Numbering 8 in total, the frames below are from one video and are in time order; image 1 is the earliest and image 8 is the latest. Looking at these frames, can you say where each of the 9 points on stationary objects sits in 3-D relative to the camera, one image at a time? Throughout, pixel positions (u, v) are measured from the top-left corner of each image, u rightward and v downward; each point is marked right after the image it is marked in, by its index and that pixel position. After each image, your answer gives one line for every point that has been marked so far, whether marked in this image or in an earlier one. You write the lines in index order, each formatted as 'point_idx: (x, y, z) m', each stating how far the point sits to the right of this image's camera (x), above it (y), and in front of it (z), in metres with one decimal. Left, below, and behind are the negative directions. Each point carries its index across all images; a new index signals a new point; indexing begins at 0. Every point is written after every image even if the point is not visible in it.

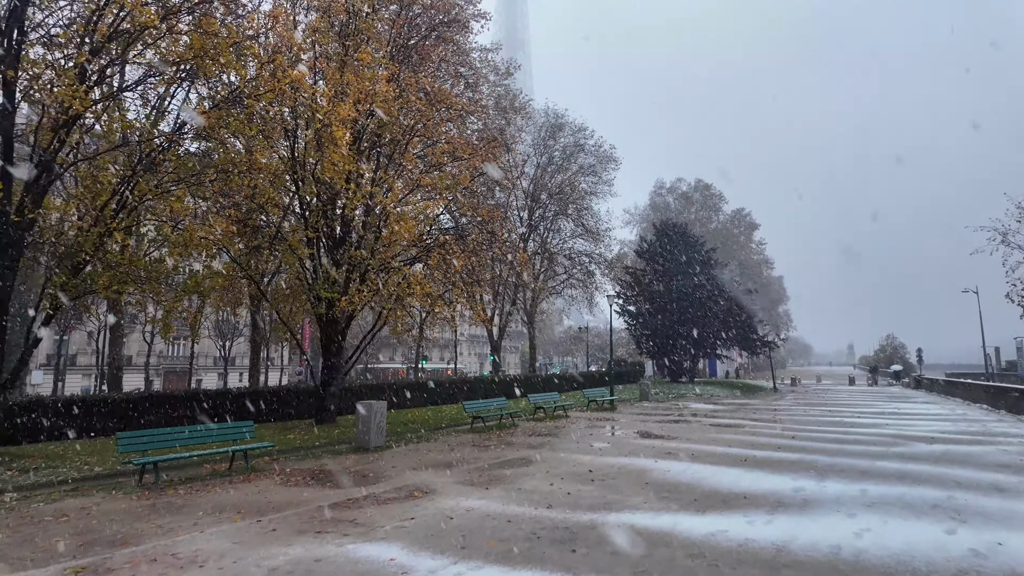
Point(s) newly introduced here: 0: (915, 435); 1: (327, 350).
0: (+9.8, -3.6, +14.3) m
1: (-4.8, -1.7, +14.9) m
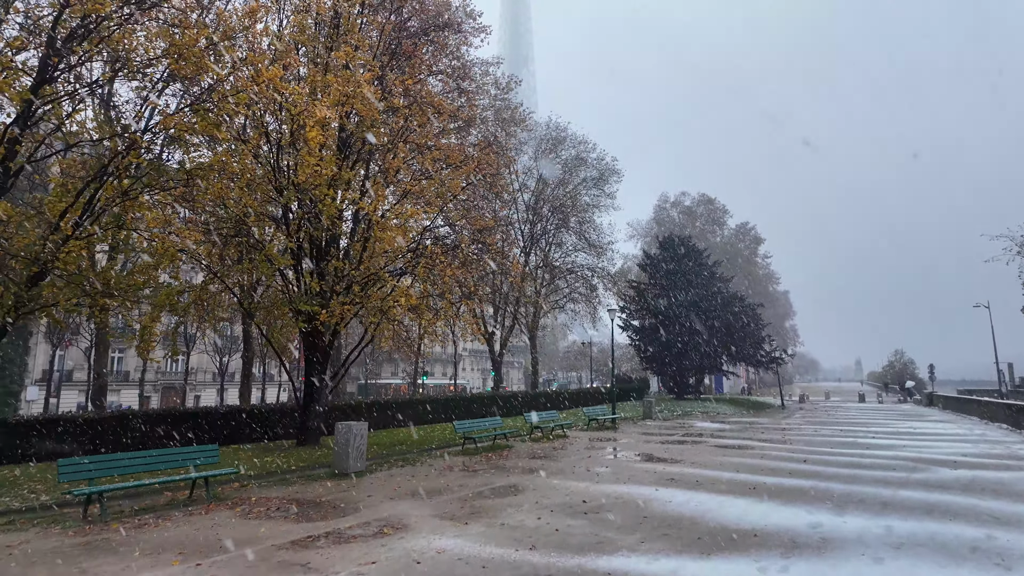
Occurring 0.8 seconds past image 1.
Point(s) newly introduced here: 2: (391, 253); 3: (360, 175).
0: (+9.7, -3.9, +13.4) m
1: (-4.9, -2.0, +14.2) m
2: (-2.9, +0.9, +14.0) m
3: (-4.1, +2.9, +14.8) m
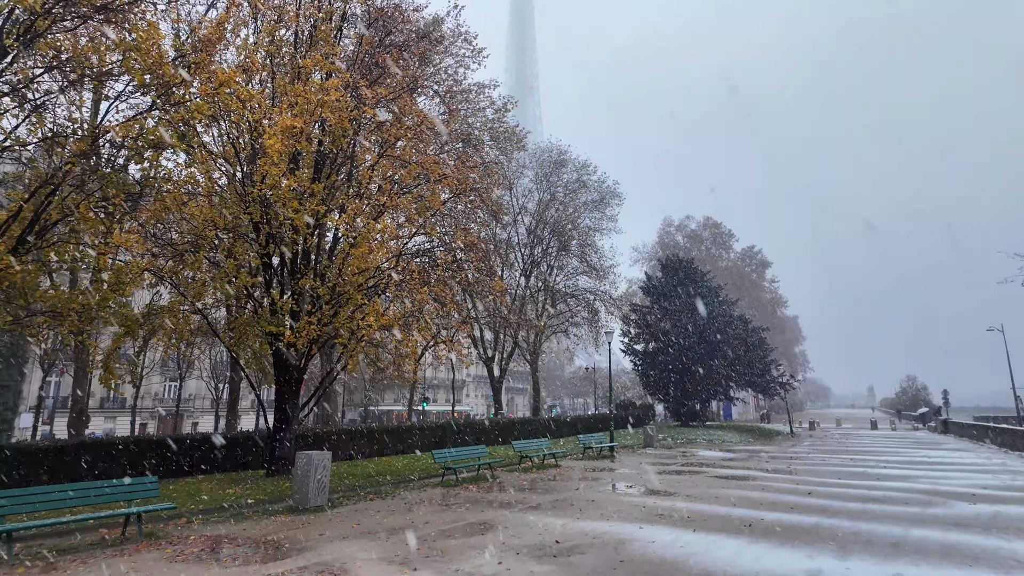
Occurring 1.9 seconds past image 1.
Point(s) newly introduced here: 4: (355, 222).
0: (+9.3, -4.3, +12.4) m
1: (-5.3, -2.4, +13.4) m
2: (-3.3, +0.4, +13.3) m
3: (-4.5, +2.4, +14.3) m
4: (-3.9, +1.5, +13.0) m
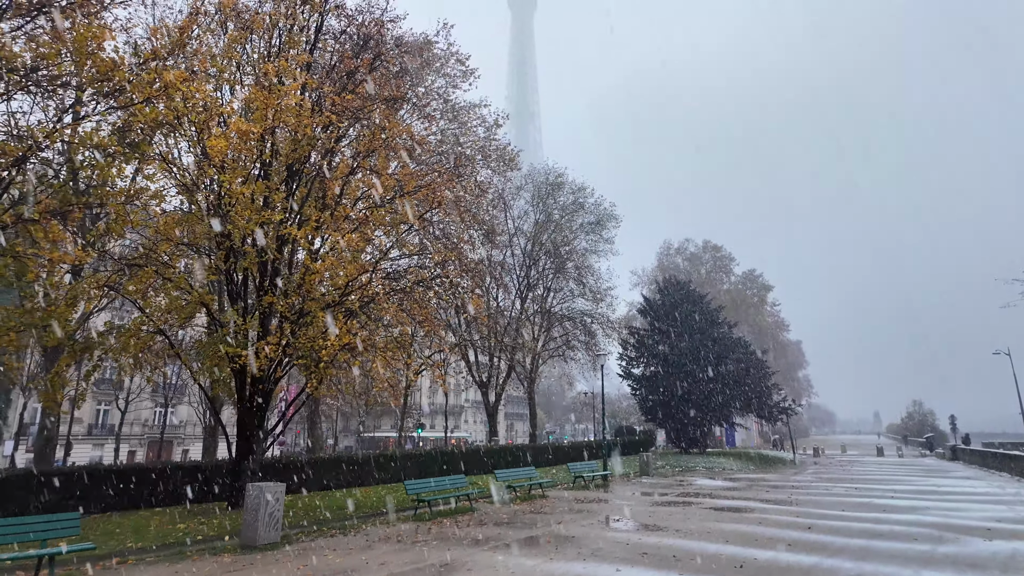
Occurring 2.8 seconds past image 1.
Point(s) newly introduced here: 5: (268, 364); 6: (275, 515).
0: (+8.9, -4.7, +11.4) m
1: (-5.7, -2.9, +12.6) m
2: (-3.7, 0.0, +12.7) m
3: (-4.9, +2.0, +13.7) m
4: (-4.4, +1.1, +12.4) m
5: (-5.2, -1.6, +12.1) m
6: (-3.6, -3.5, +9.0) m
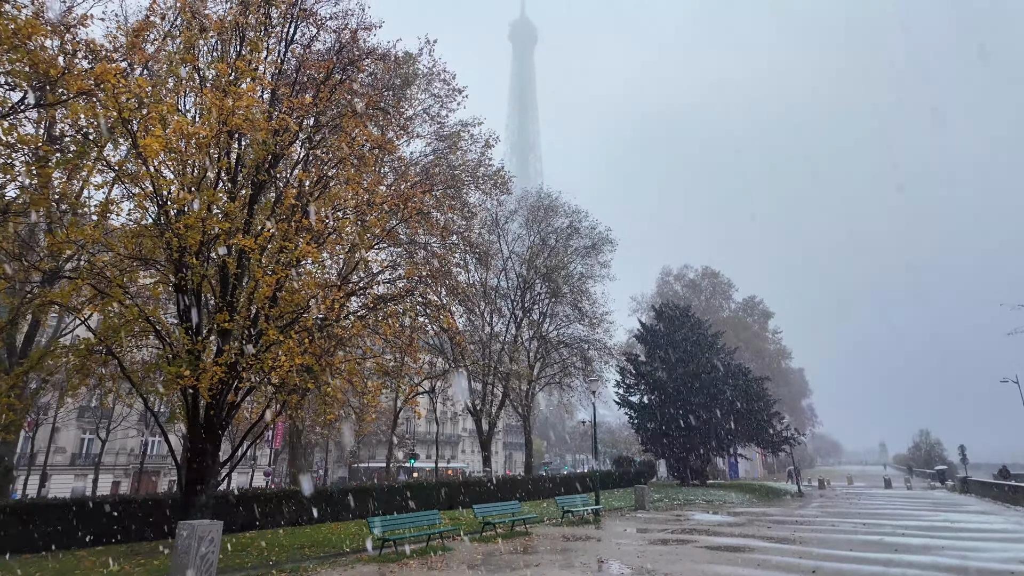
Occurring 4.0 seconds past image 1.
0: (+8.4, -5.0, +10.3) m
1: (-6.2, -3.2, +11.6) m
2: (-4.2, -0.3, +11.8) m
3: (-5.4, +1.6, +13.0) m
4: (-4.9, +0.8, +11.6) m
5: (-5.6, -1.9, +11.1) m
6: (-4.1, -3.7, +8.0) m
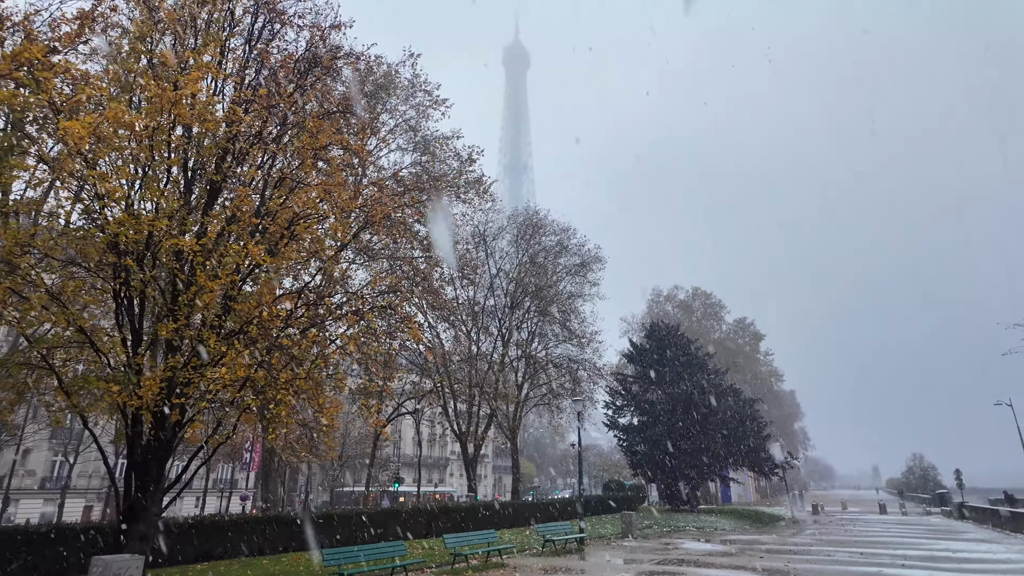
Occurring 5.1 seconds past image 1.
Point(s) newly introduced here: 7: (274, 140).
0: (+7.9, -5.2, +9.5) m
1: (-6.7, -3.4, +10.7) m
2: (-4.7, -0.5, +11.0) m
3: (-5.9, +1.3, +12.2) m
4: (-5.4, +0.6, +10.8) m
5: (-6.1, -2.1, +10.2) m
6: (-4.6, -3.7, +7.1) m
7: (-5.4, +3.4, +13.4) m
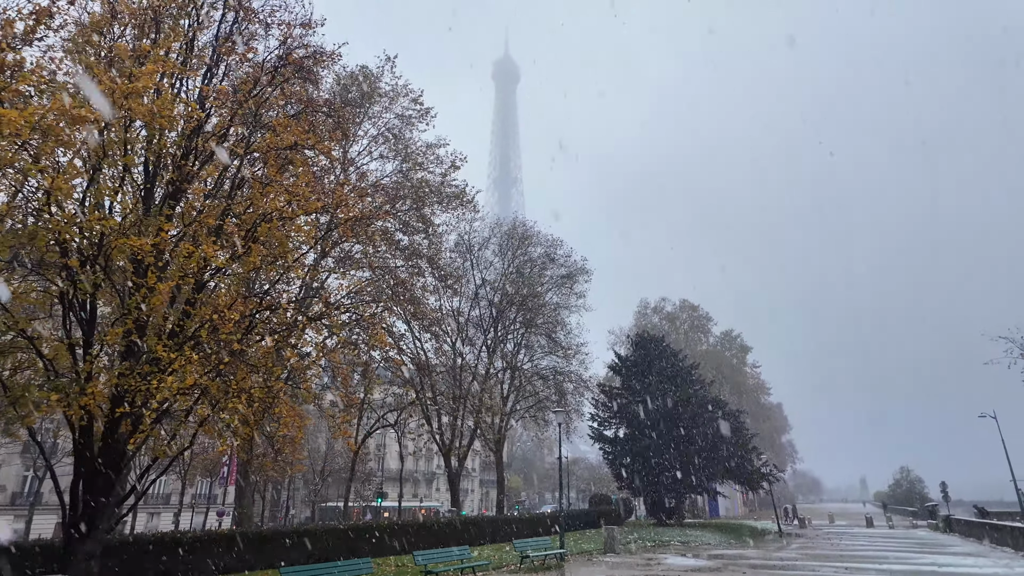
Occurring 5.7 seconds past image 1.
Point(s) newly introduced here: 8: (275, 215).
0: (+7.4, -5.2, +9.1) m
1: (-7.2, -3.5, +10.1) m
2: (-5.2, -0.6, +10.5) m
3: (-6.4, +1.2, +11.7) m
4: (-5.9, +0.5, +10.3) m
5: (-6.6, -2.1, +9.7) m
6: (-5.0, -3.7, +6.5) m
7: (-6.0, +3.3, +13.0) m
8: (-4.9, +1.5, +12.5) m
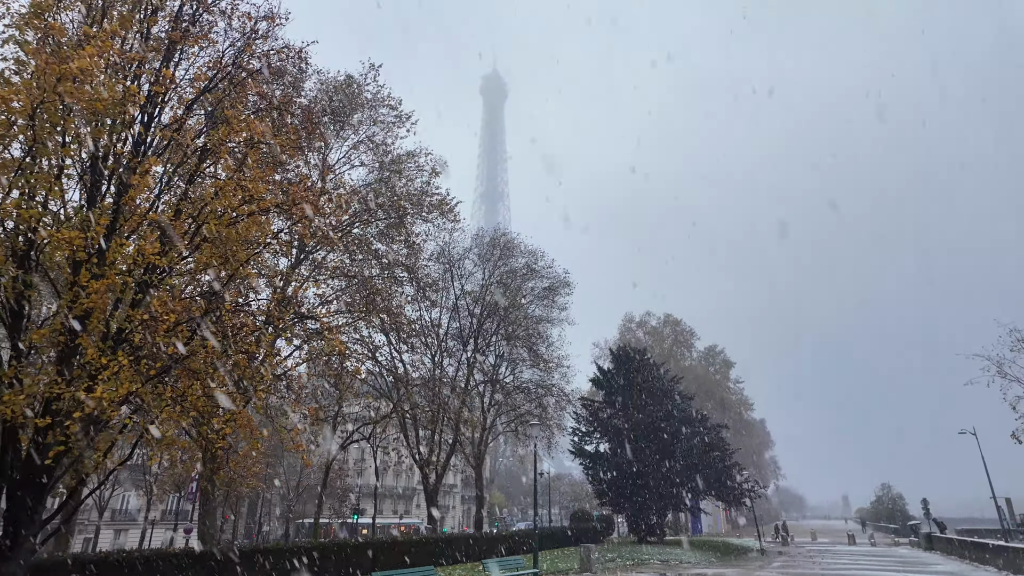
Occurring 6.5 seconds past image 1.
0: (+6.8, -5.4, +8.7) m
1: (-7.8, -3.4, +9.3) m
2: (-5.8, -0.6, +9.8) m
3: (-7.0, +1.2, +11.1) m
4: (-6.4, +0.5, +9.7) m
5: (-7.2, -2.1, +9.0) m
6: (-5.5, -3.6, +5.8) m
7: (-6.6, +3.2, +12.4) m
8: (-5.5, +1.5, +11.9) m
